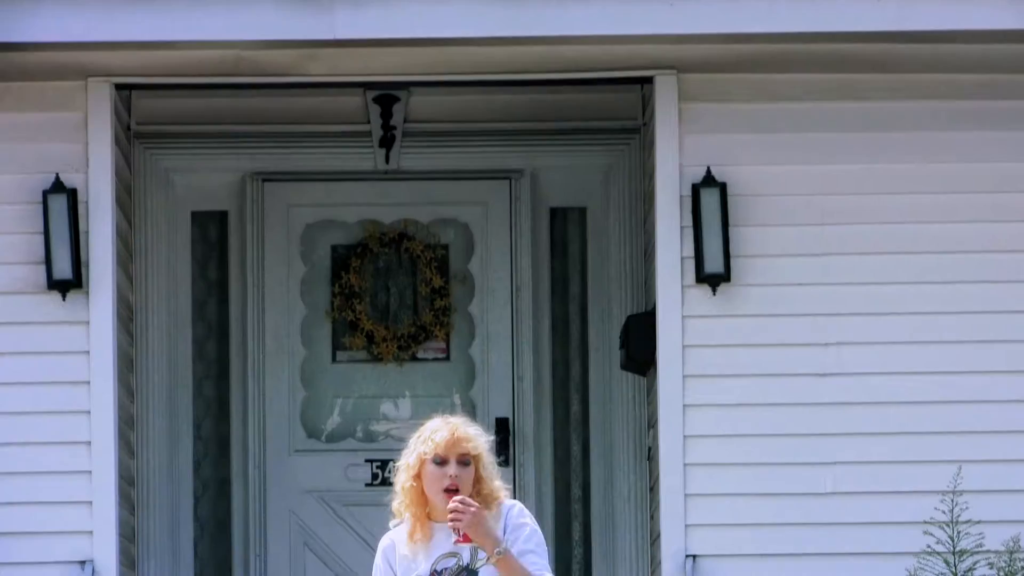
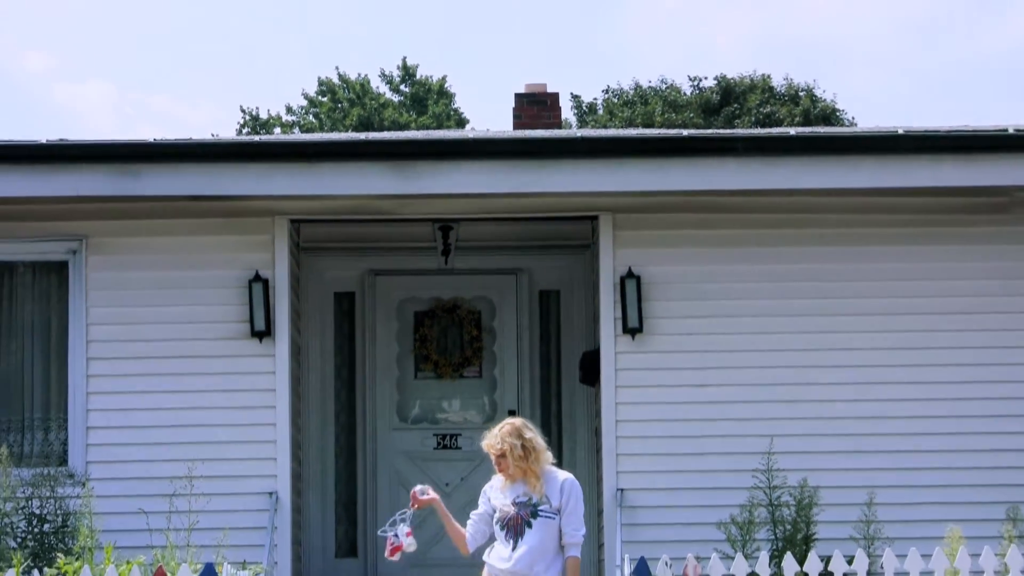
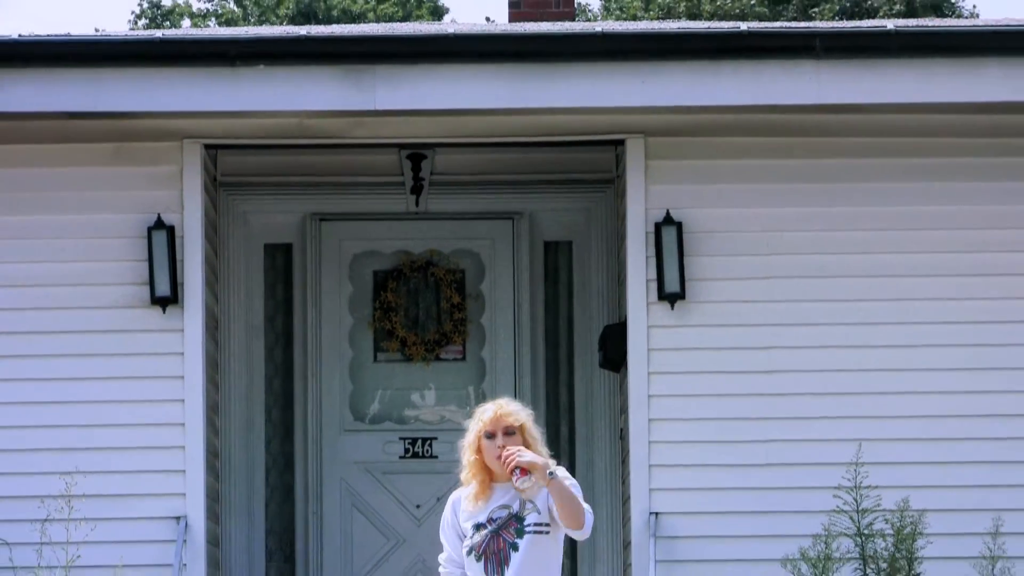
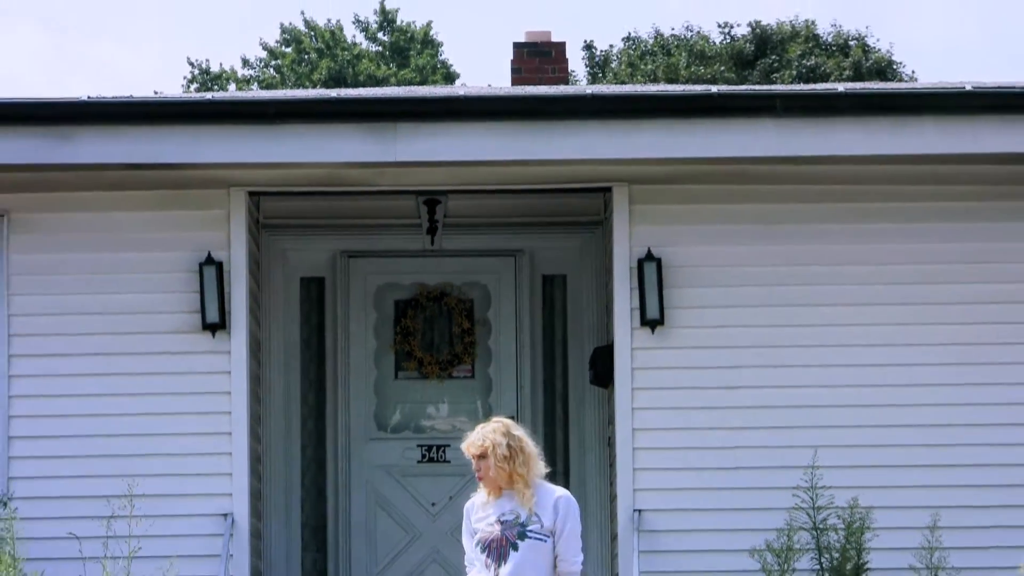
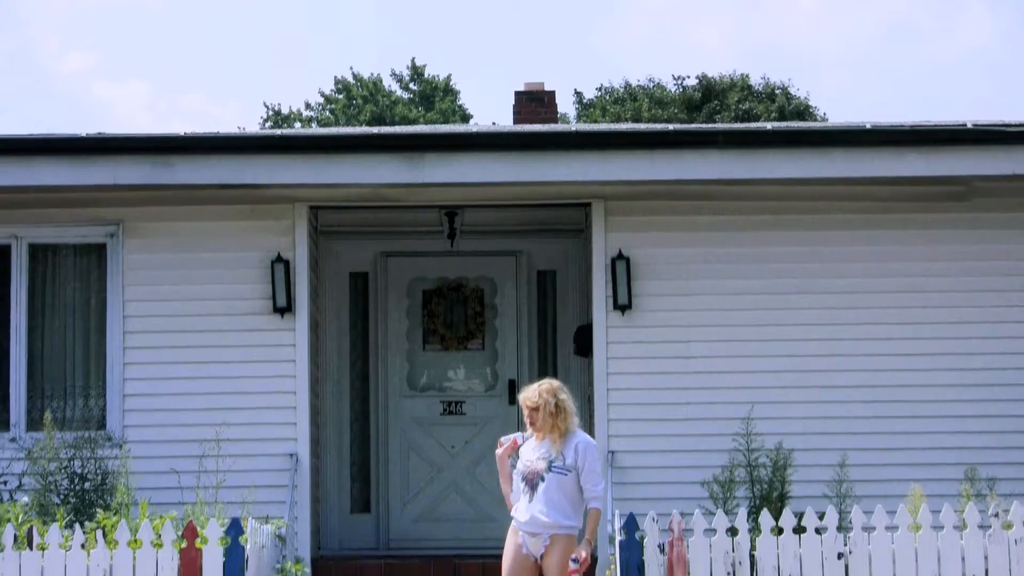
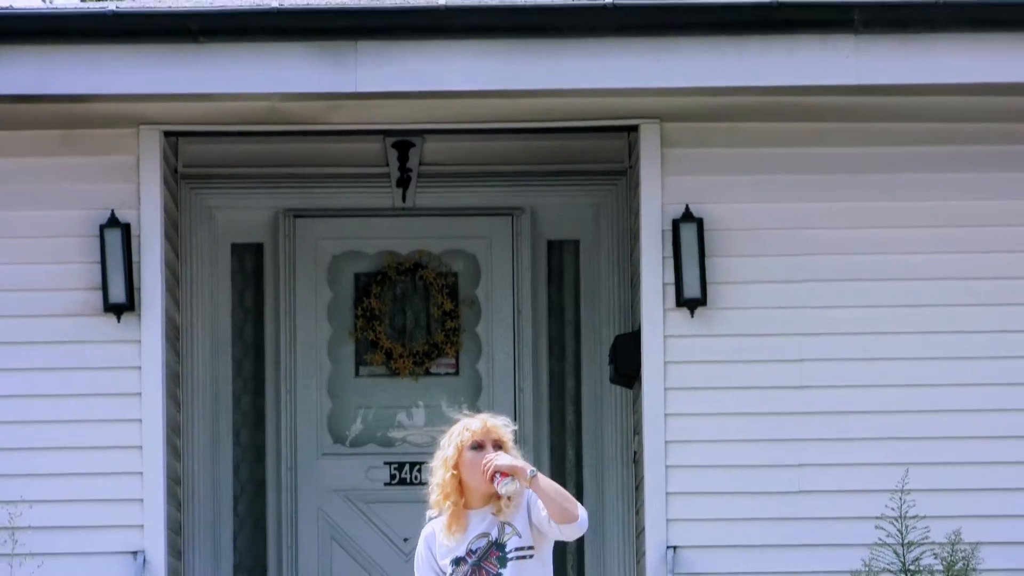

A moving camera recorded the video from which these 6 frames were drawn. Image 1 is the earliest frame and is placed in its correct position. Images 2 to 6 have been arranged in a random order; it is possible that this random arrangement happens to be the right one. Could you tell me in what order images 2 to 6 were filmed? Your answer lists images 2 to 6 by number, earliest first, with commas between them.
6, 3, 4, 2, 5
